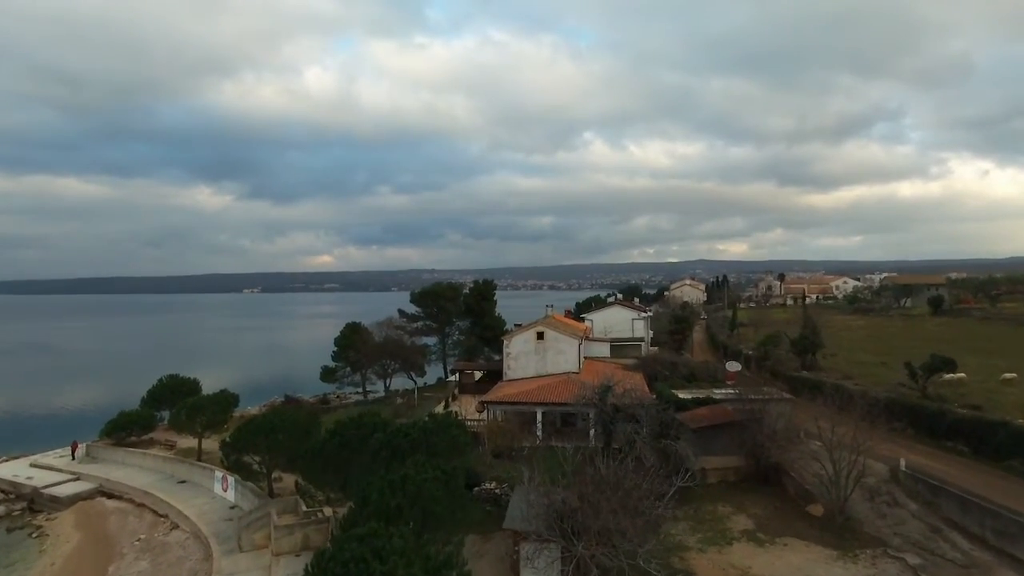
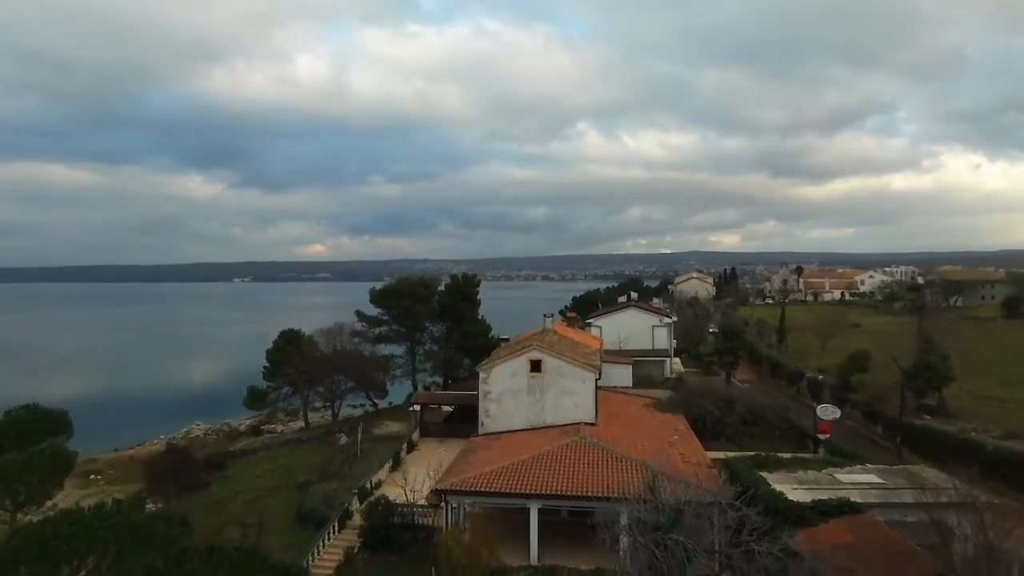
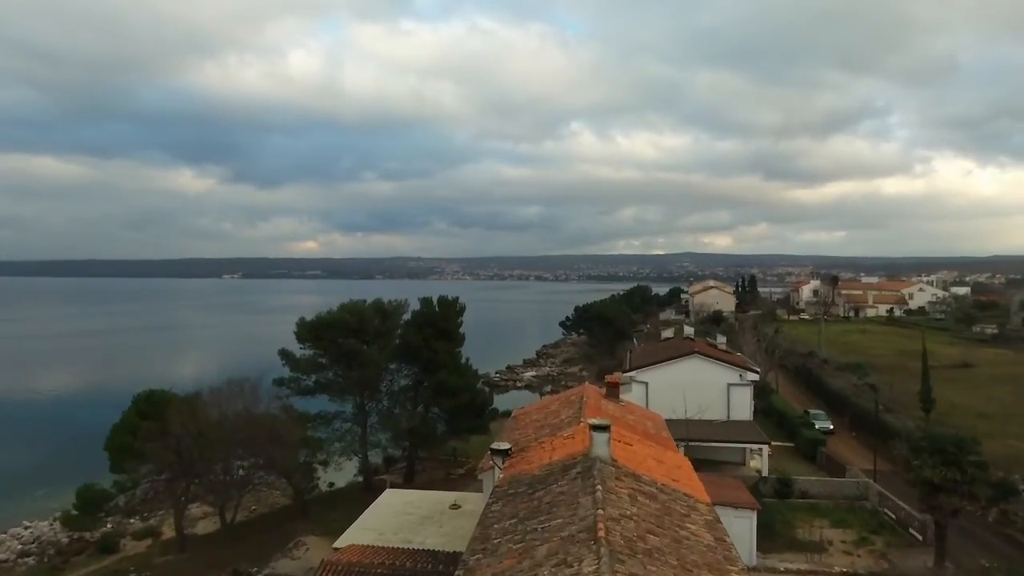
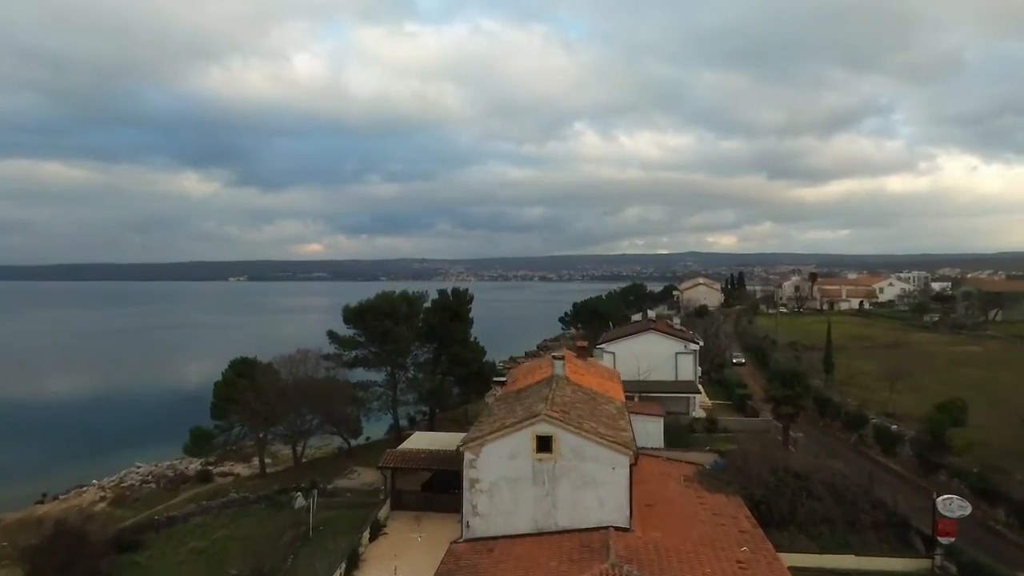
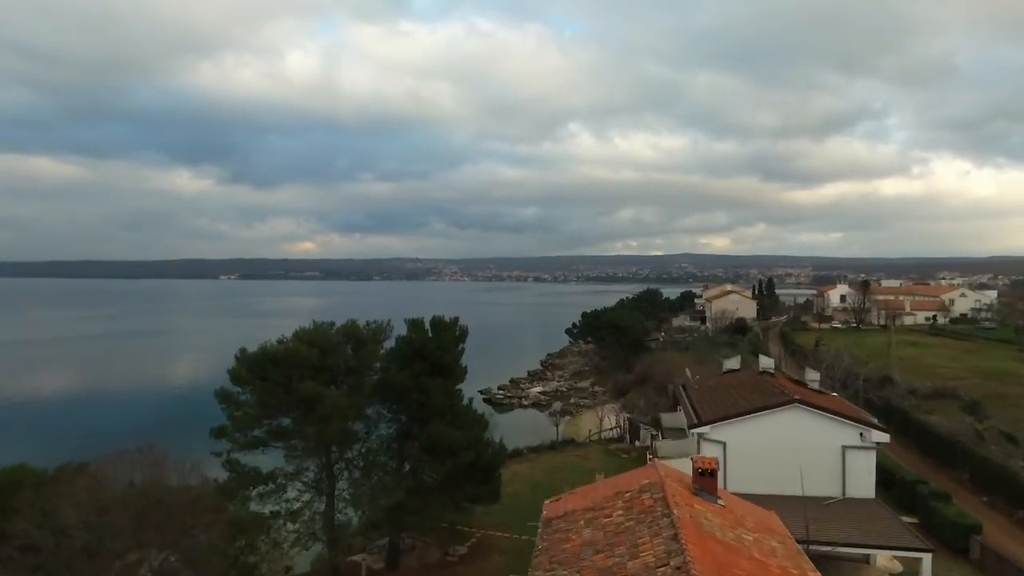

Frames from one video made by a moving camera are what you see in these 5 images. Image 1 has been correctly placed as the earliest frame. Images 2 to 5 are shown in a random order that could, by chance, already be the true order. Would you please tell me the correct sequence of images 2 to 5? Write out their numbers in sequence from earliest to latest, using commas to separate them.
2, 4, 3, 5
